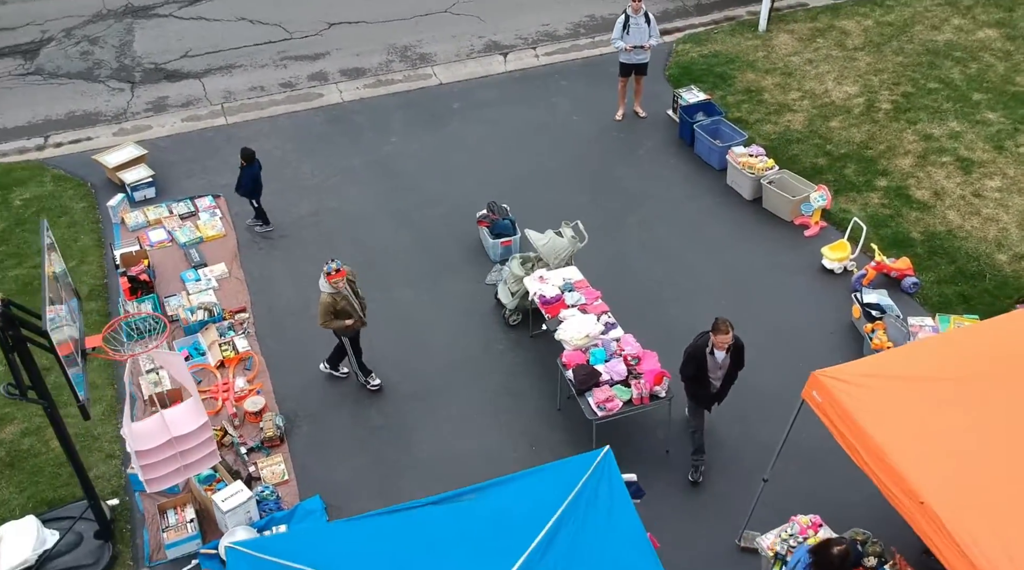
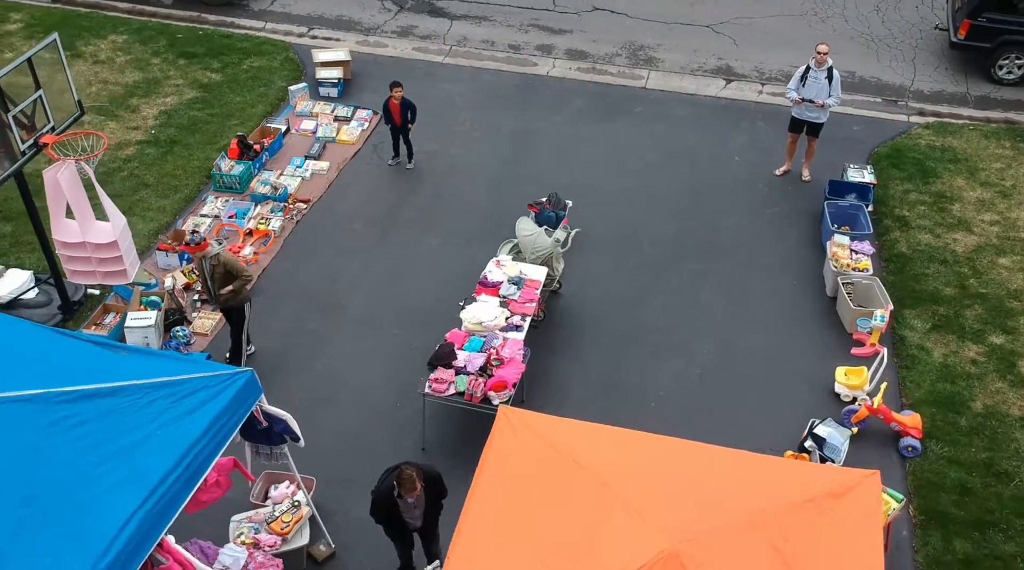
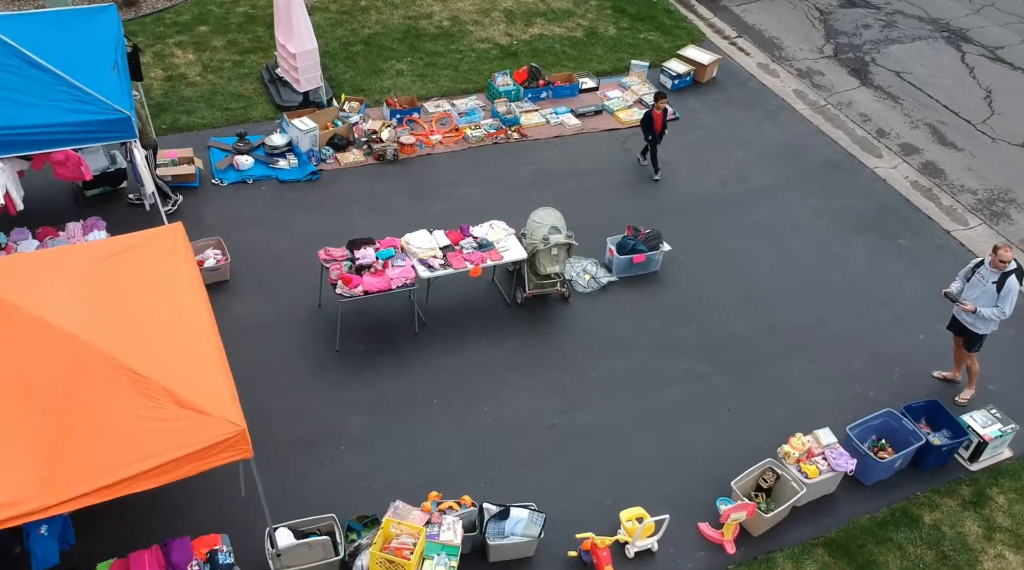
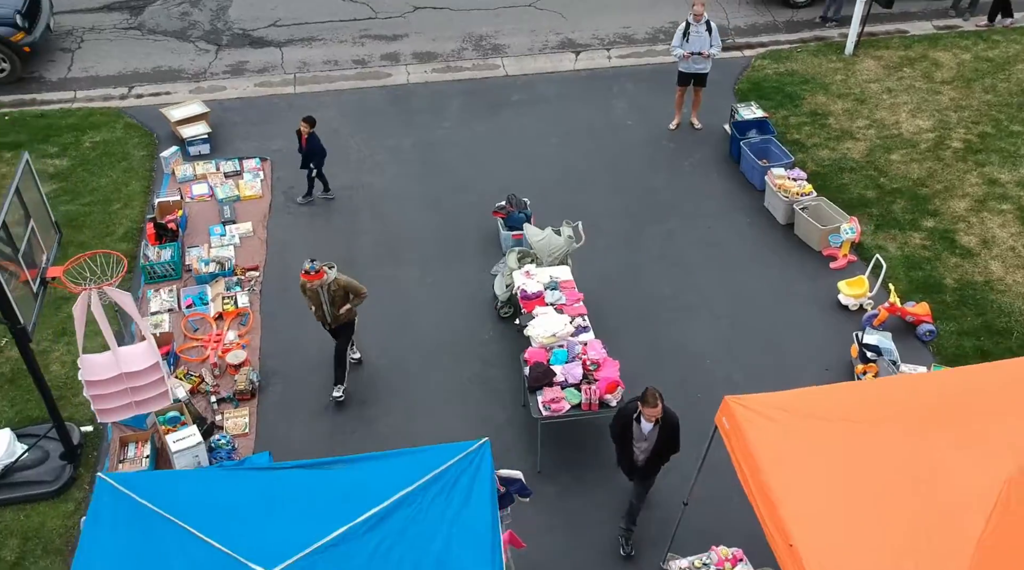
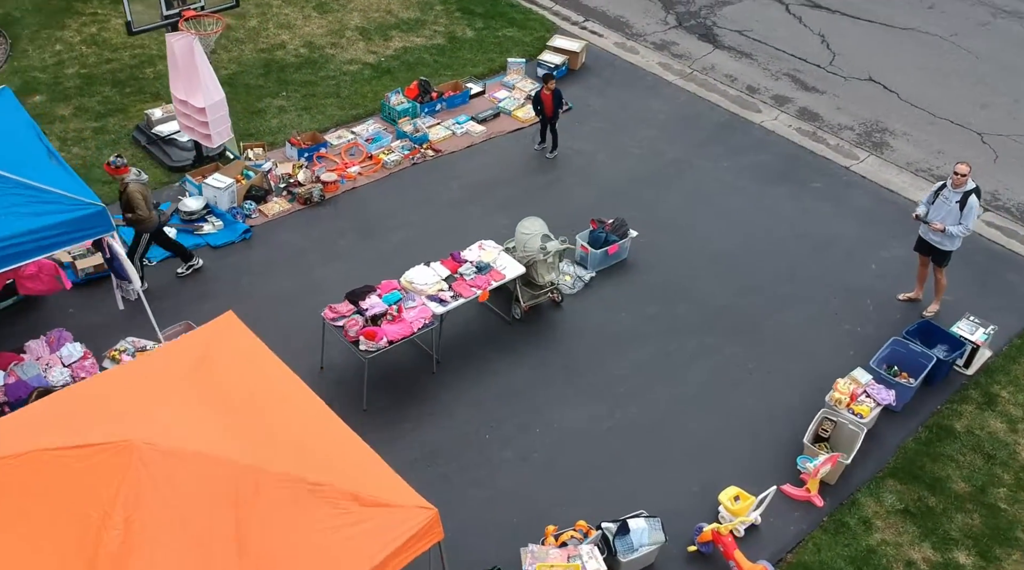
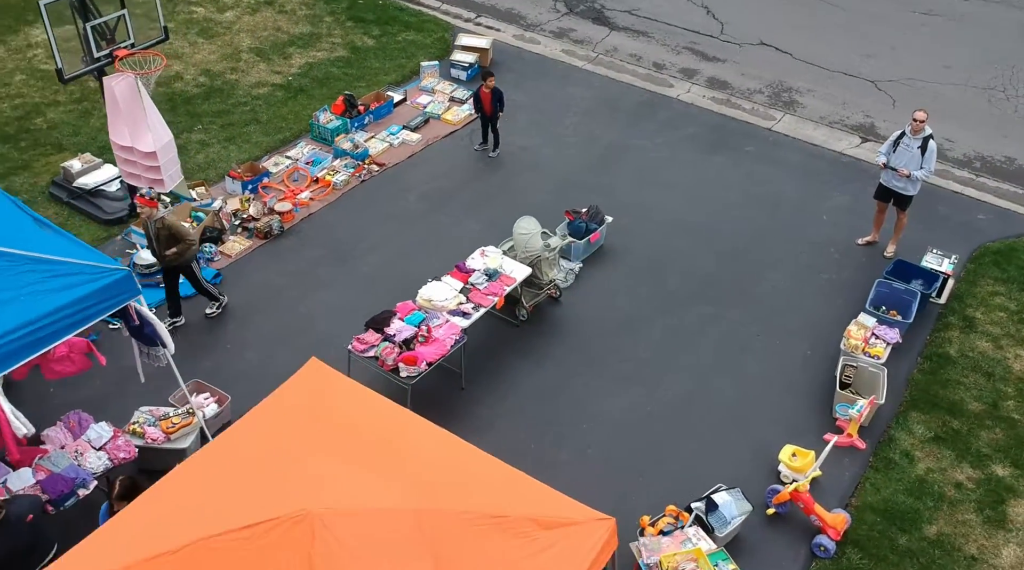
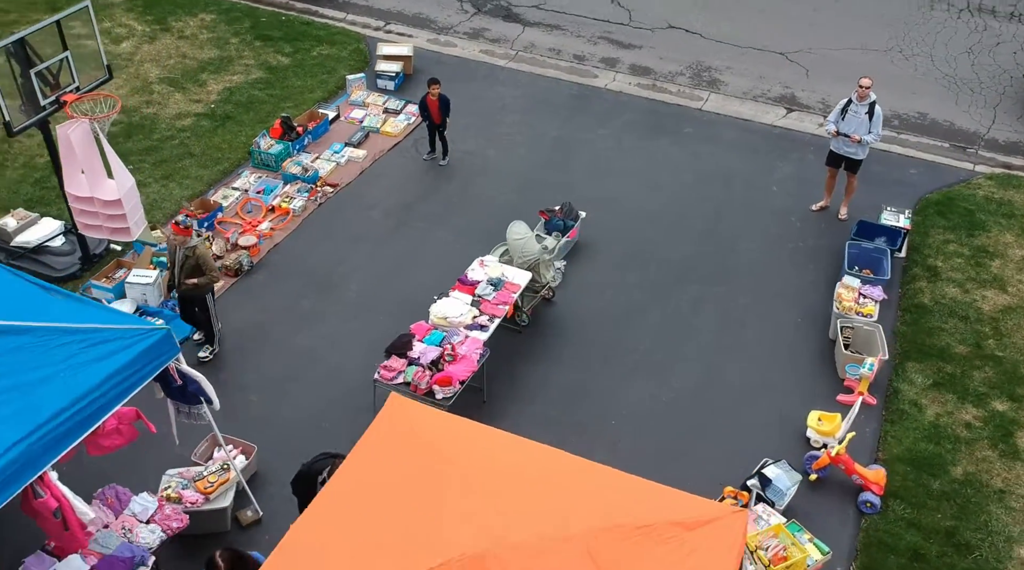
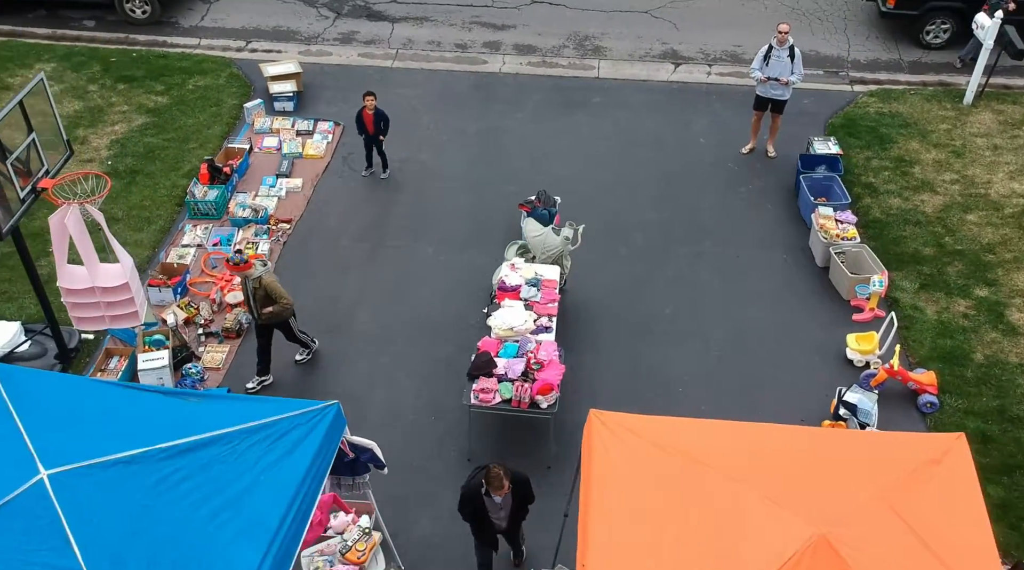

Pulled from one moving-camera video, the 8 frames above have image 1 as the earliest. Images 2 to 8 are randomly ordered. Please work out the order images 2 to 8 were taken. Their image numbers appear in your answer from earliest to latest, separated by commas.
4, 8, 2, 7, 6, 5, 3
